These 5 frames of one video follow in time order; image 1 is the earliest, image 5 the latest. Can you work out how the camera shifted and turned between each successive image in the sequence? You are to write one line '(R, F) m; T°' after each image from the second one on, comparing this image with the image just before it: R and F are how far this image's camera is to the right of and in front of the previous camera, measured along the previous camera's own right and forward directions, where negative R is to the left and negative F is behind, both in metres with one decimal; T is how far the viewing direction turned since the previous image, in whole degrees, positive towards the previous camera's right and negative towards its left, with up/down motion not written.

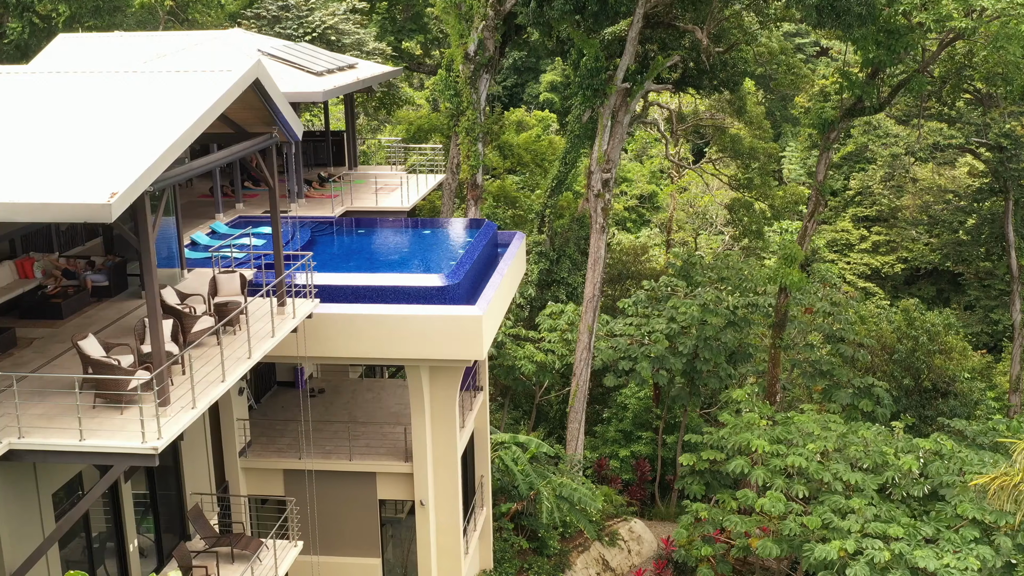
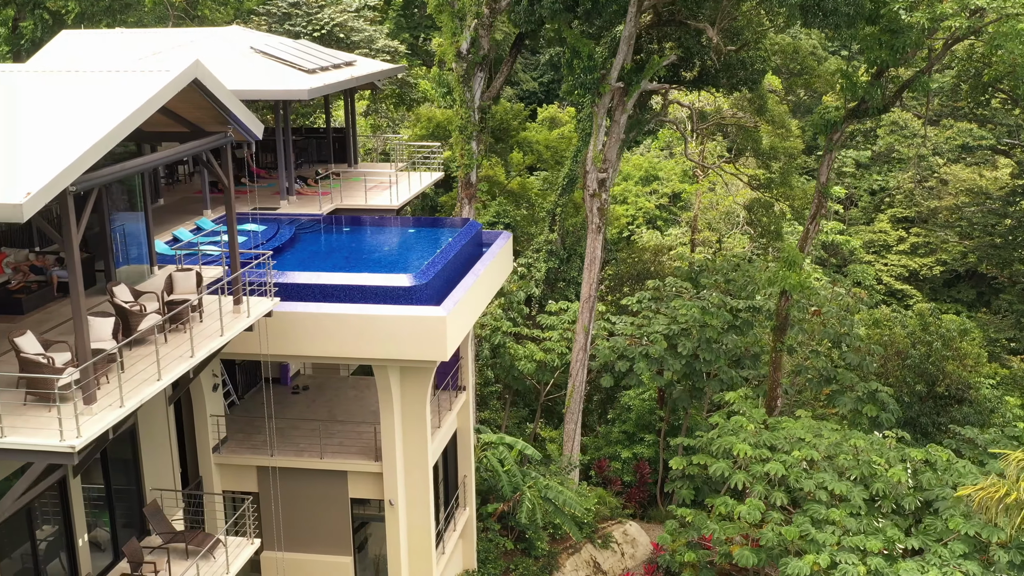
(+1.3, +0.2) m; -2°
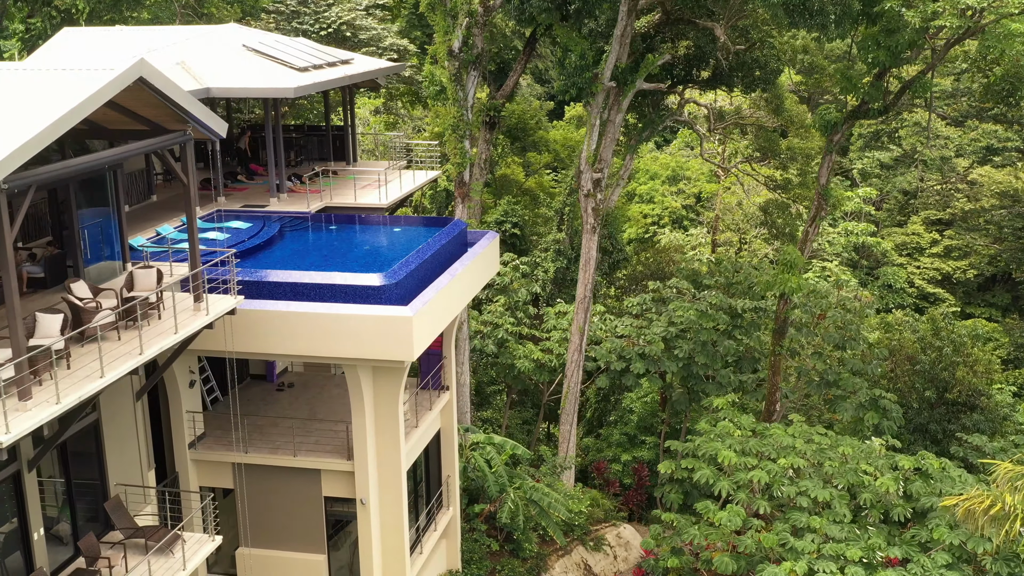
(+1.2, +0.1) m; -2°
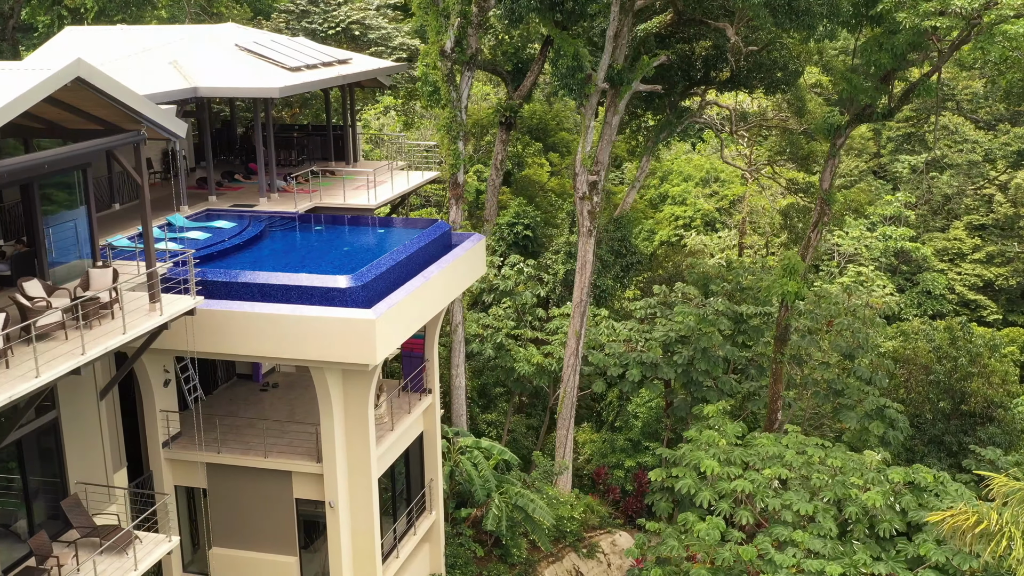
(+1.3, +0.3) m; -2°
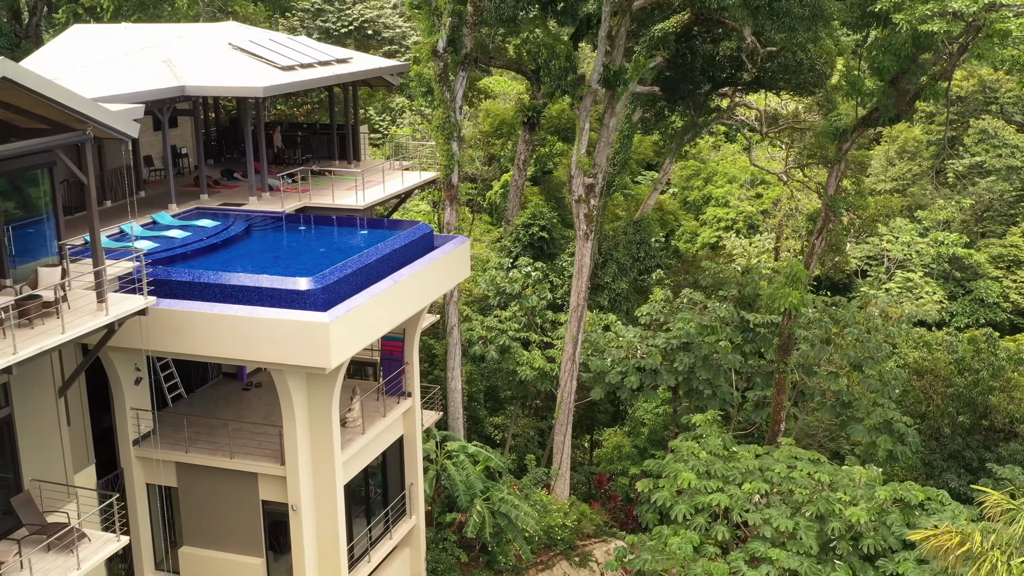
(+1.6, +0.4) m; -3°
